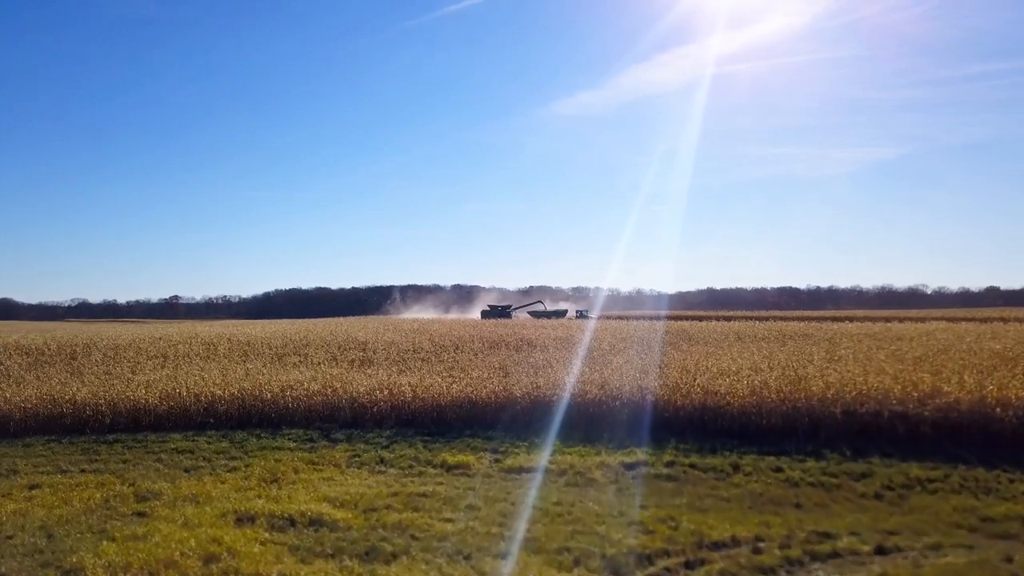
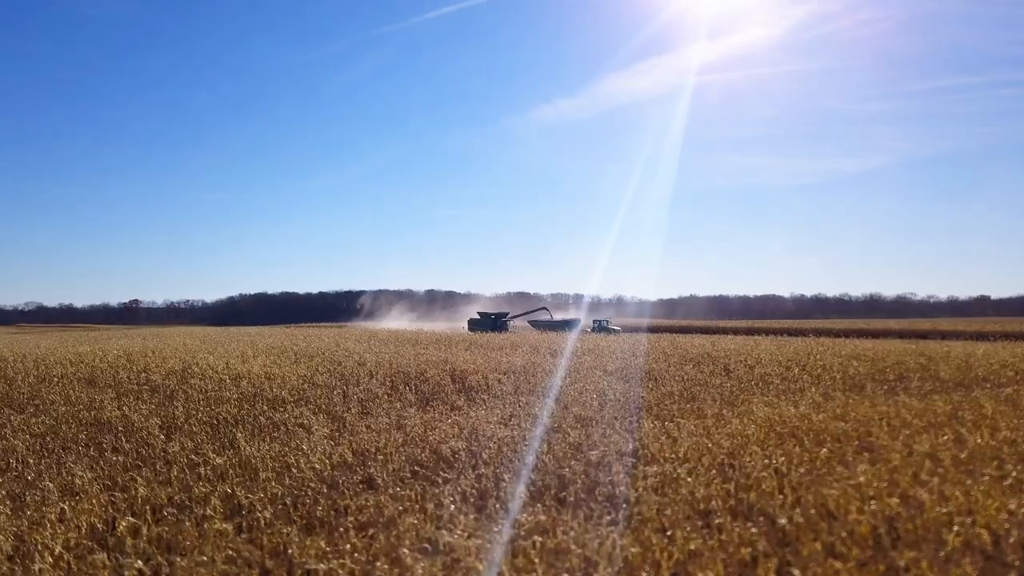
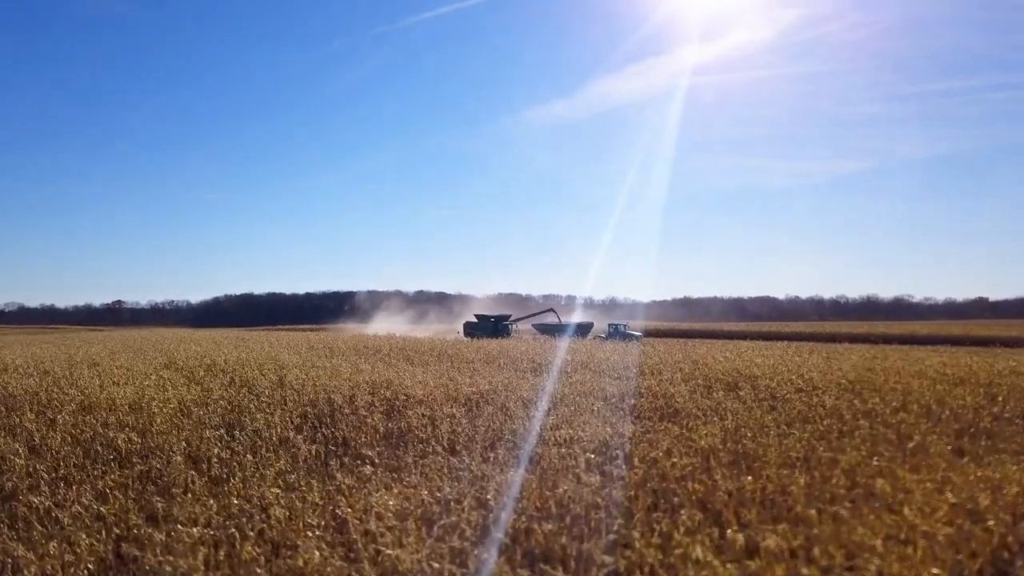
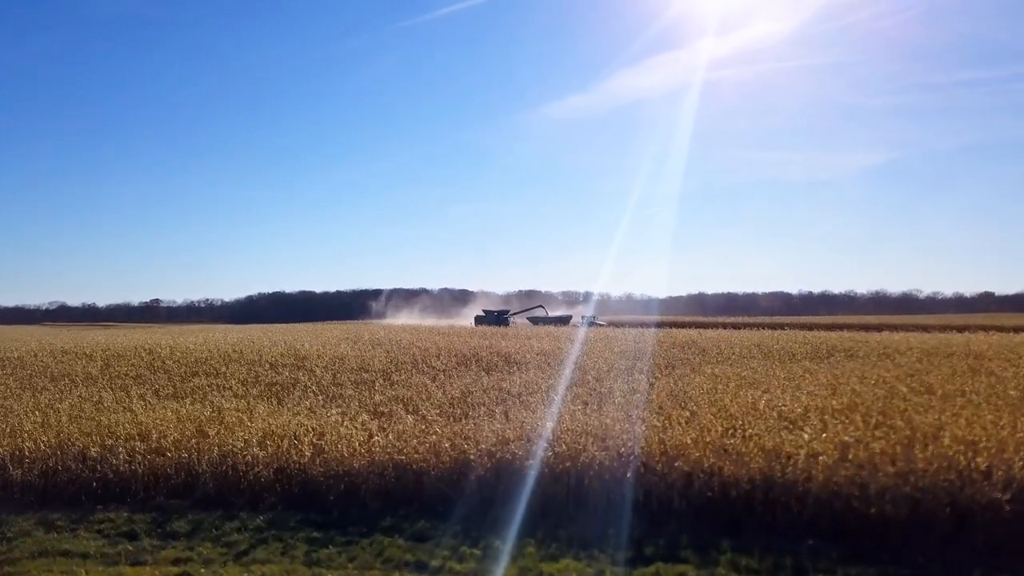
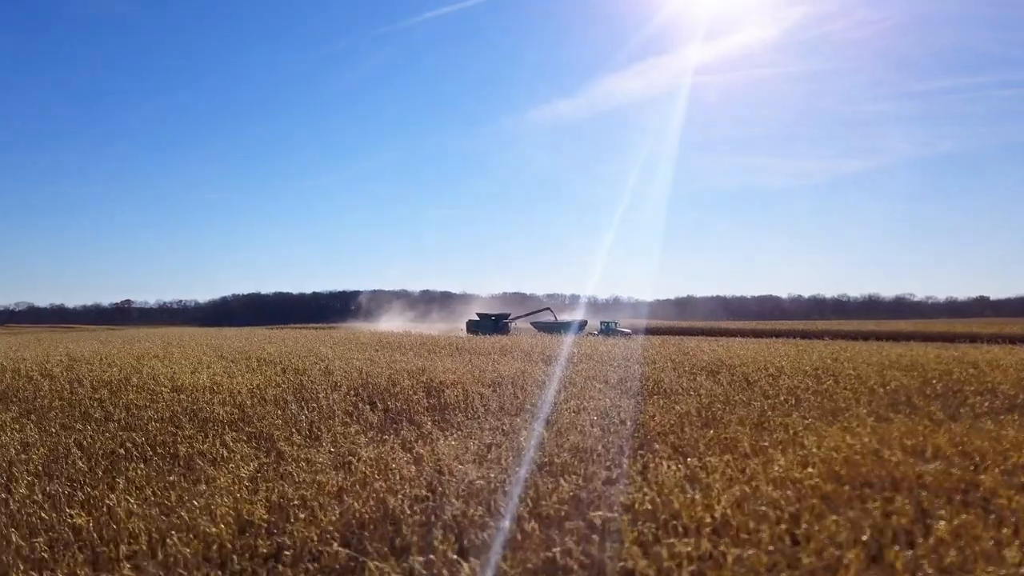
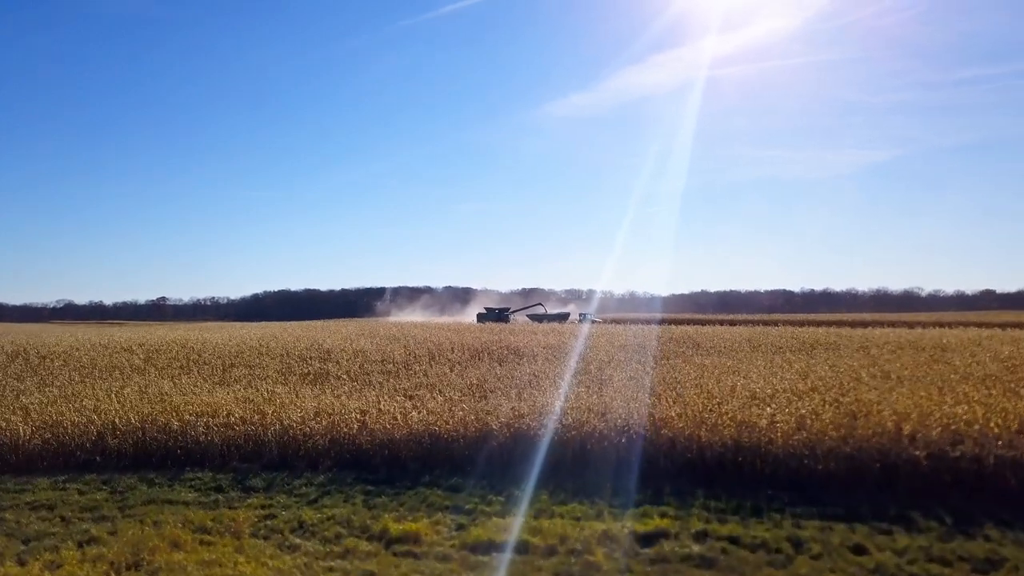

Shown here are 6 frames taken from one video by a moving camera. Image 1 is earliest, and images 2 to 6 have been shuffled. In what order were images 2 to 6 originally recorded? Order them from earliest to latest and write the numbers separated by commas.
6, 4, 2, 5, 3
